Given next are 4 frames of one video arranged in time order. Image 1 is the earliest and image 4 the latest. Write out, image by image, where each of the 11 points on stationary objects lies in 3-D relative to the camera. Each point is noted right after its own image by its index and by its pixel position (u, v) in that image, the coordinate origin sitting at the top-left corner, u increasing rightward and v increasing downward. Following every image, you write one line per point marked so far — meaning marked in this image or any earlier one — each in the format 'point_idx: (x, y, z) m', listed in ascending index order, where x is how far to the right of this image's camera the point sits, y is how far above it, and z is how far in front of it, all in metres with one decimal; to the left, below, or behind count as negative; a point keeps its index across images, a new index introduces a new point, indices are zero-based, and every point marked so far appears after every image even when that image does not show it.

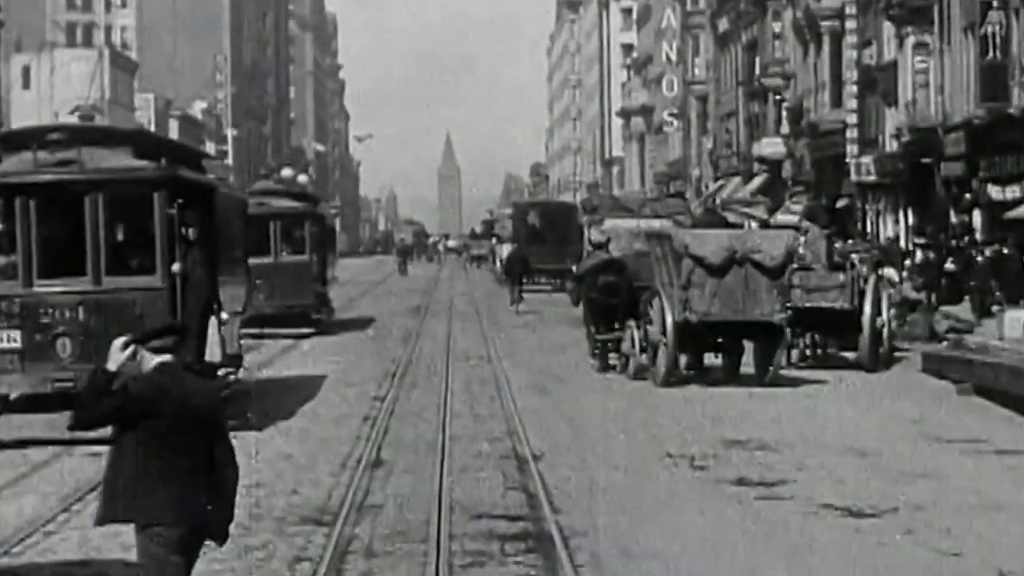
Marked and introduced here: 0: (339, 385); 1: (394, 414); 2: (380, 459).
0: (-2.1, -1.2, +18.8) m
1: (-1.2, -1.3, +16.3) m
2: (-1.1, -1.4, +12.6) m
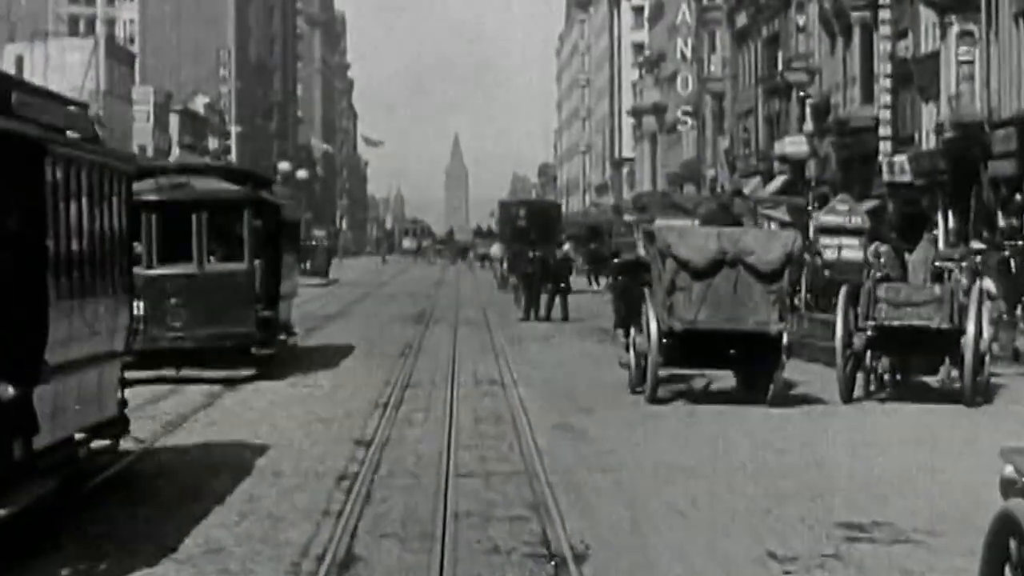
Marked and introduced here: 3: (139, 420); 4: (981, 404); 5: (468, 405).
0: (-1.9, -1.3, +15.0) m
1: (-1.0, -1.4, +12.5) m
2: (-0.9, -1.5, +8.8) m
3: (-3.7, -1.3, +15.7) m
4: (+5.3, -1.3, +18.0) m
5: (-0.5, -1.3, +17.1) m
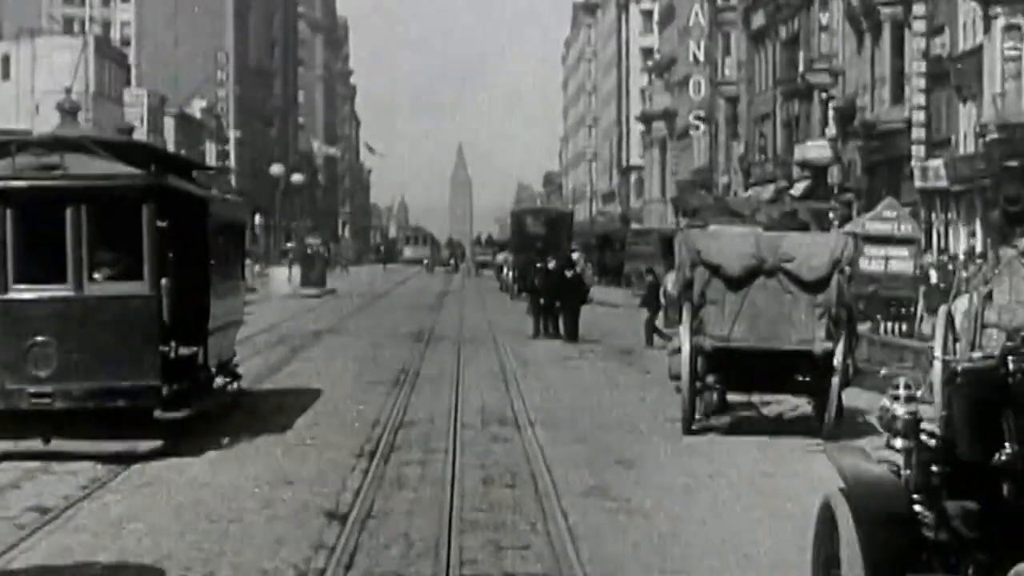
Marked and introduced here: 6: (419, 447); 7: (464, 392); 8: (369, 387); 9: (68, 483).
0: (-1.7, -1.5, +11.4) m
1: (-0.9, -1.6, +8.9) m
2: (-0.8, -1.6, +5.2) m
3: (-3.6, -1.5, +12.1) m
4: (+5.5, -1.5, +14.4) m
5: (-0.3, -1.4, +13.5) m
6: (-0.8, -1.4, +14.0) m
7: (-0.6, -1.3, +19.2) m
8: (-1.8, -1.2, +19.9) m
9: (-3.4, -1.5, +12.1) m
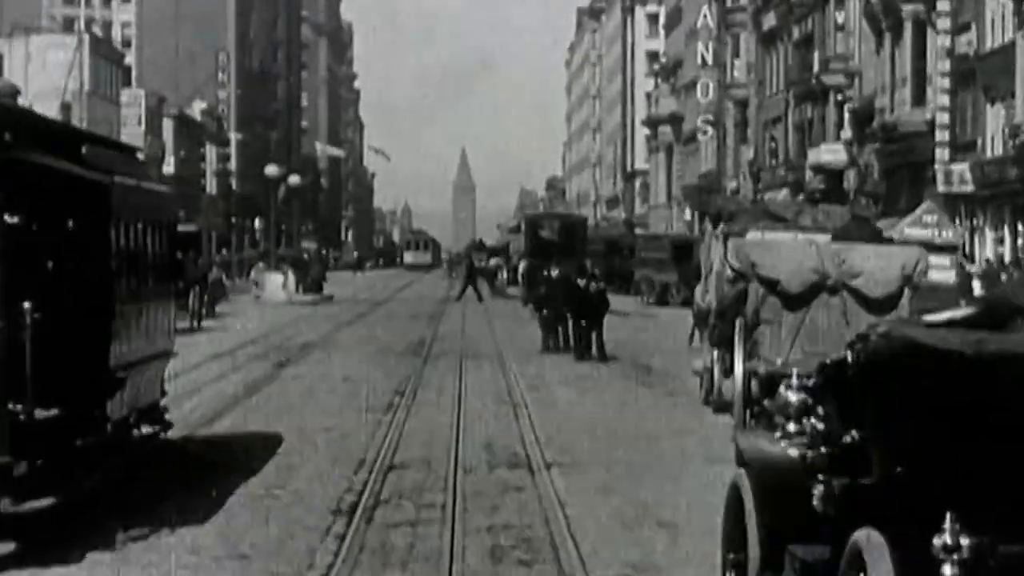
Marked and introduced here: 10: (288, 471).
0: (-1.7, -1.6, +9.0) m
1: (-0.8, -1.7, +6.5) m
2: (-0.7, -1.7, +2.8) m
3: (-3.5, -1.6, +9.7) m
4: (+5.6, -1.7, +11.9) m
5: (-0.2, -1.6, +11.1) m
6: (-0.8, -1.6, +11.6) m
7: (-0.5, -1.4, +16.8) m
8: (-1.7, -1.4, +17.4) m
9: (-3.3, -1.6, +9.7) m
10: (-1.8, -1.5, +13.0) m
